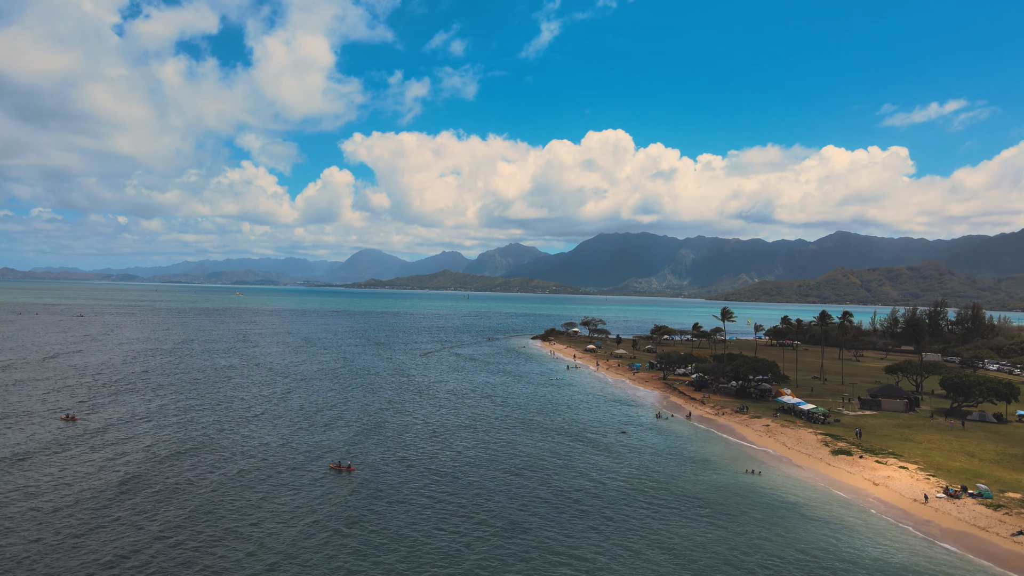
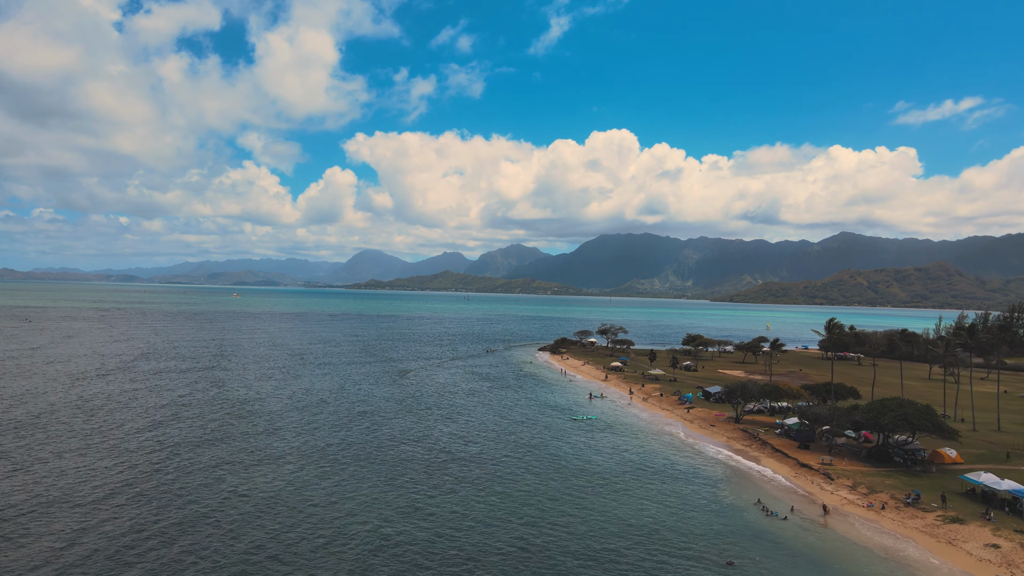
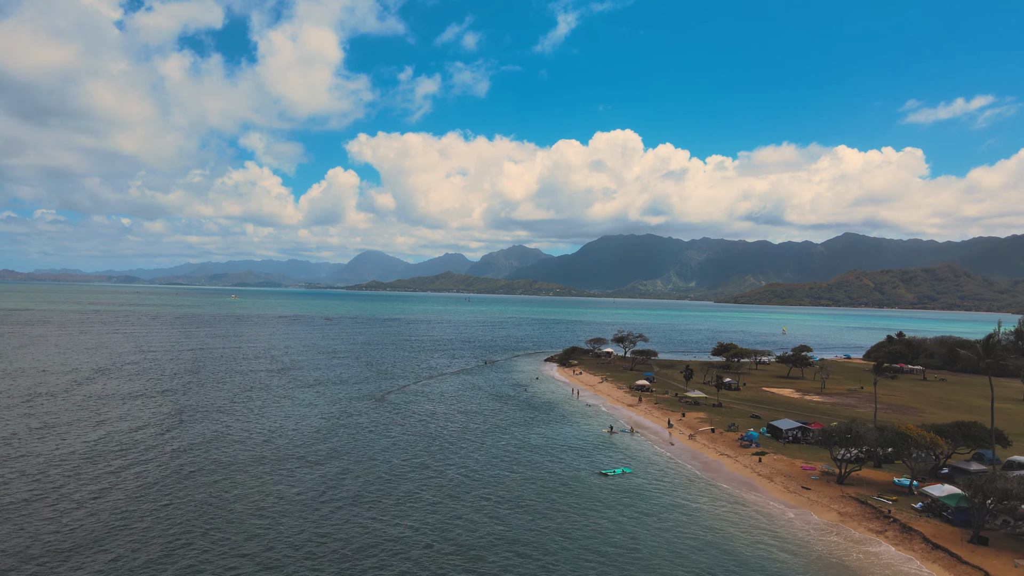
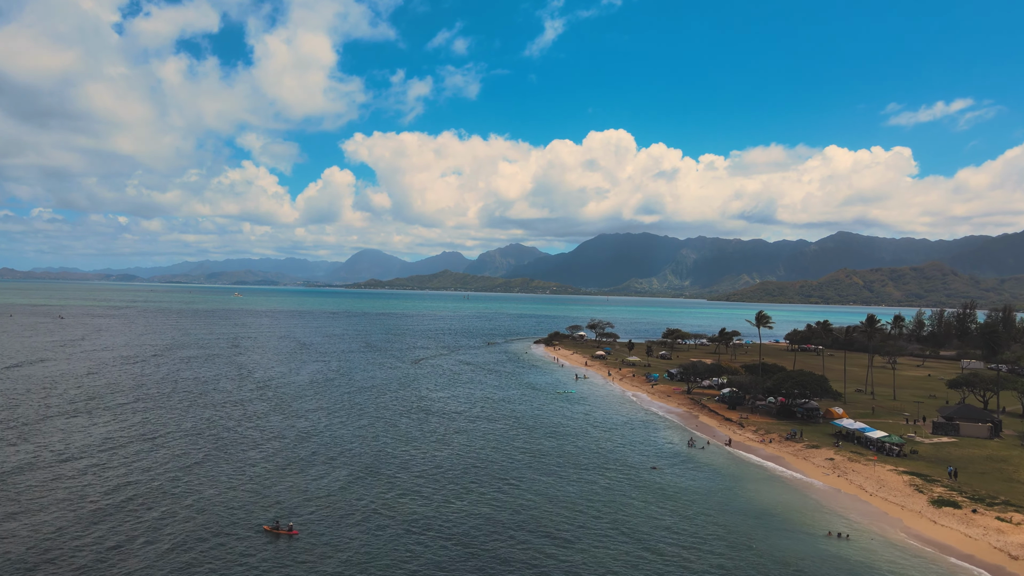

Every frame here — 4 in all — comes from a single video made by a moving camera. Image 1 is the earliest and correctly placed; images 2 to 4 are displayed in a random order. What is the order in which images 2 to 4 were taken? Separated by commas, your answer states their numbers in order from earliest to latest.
4, 2, 3
